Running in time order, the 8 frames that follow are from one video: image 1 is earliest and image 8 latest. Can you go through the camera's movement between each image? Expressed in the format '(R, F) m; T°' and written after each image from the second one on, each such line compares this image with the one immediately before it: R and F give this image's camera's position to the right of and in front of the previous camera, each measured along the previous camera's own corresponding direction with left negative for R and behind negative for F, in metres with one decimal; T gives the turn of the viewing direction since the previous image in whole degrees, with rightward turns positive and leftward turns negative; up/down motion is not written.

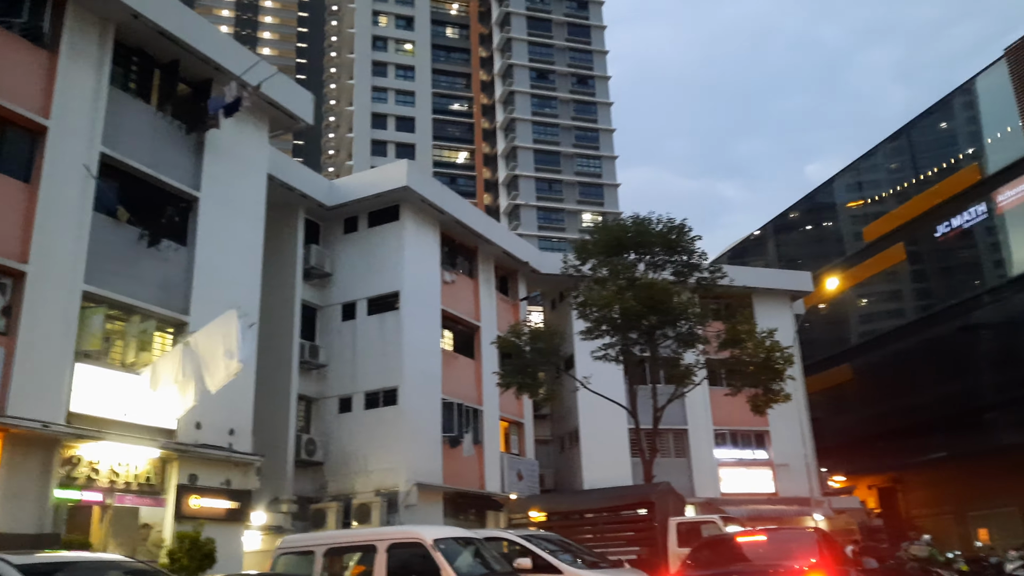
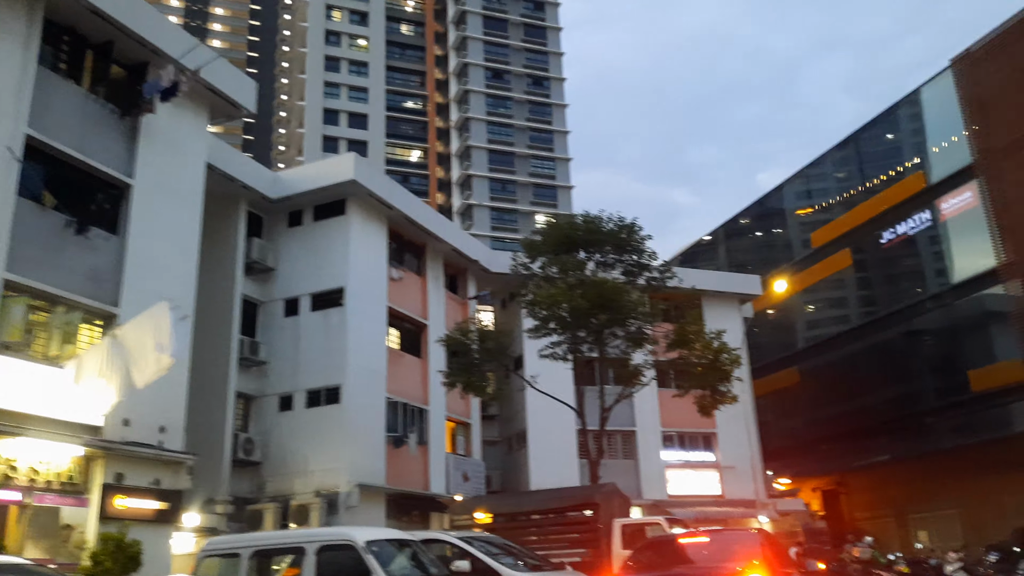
(+0.1, +0.3) m; +3°
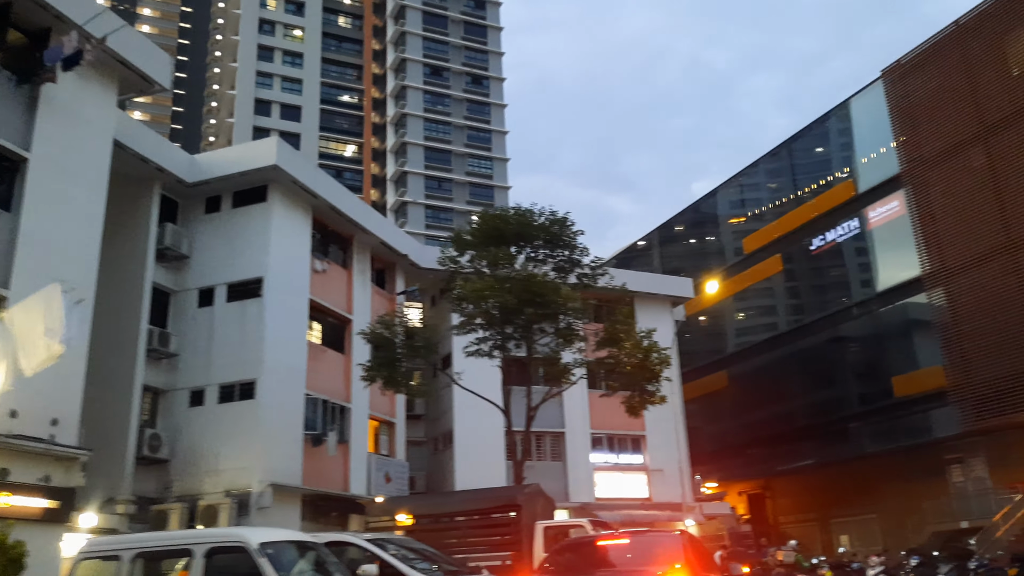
(+0.2, +0.6) m; +4°
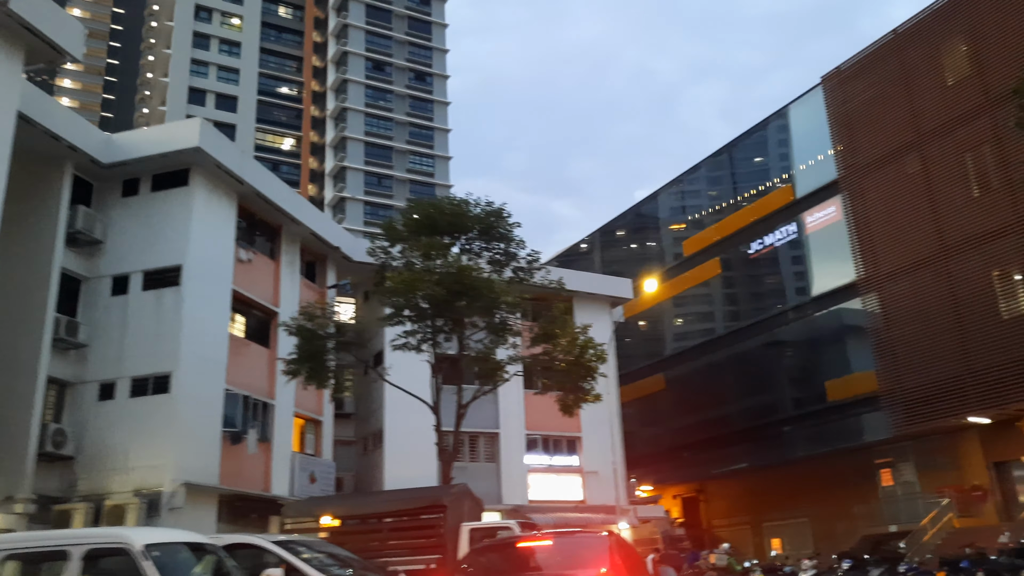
(+0.2, +0.6) m; +4°
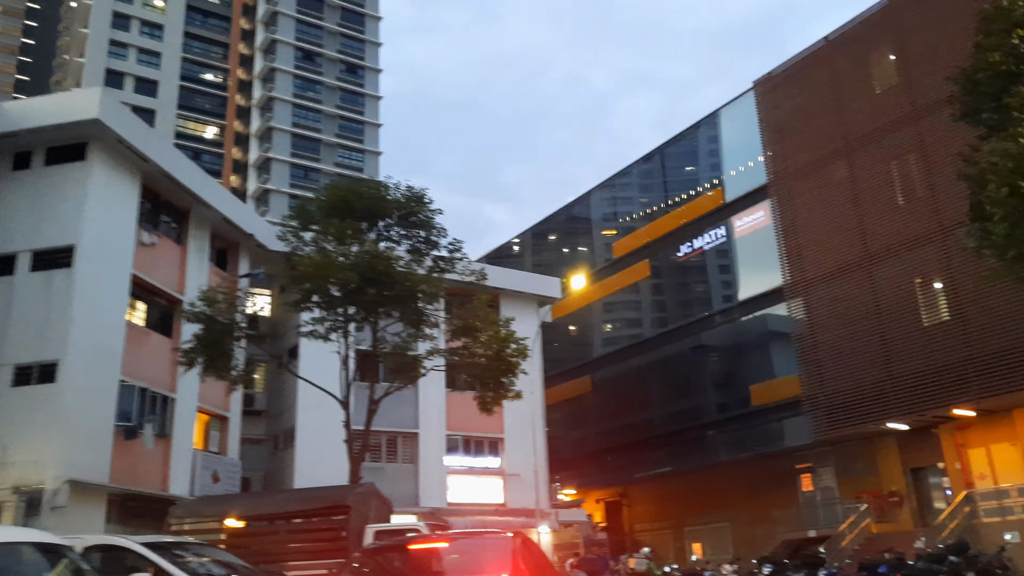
(+0.2, +0.8) m; +4°
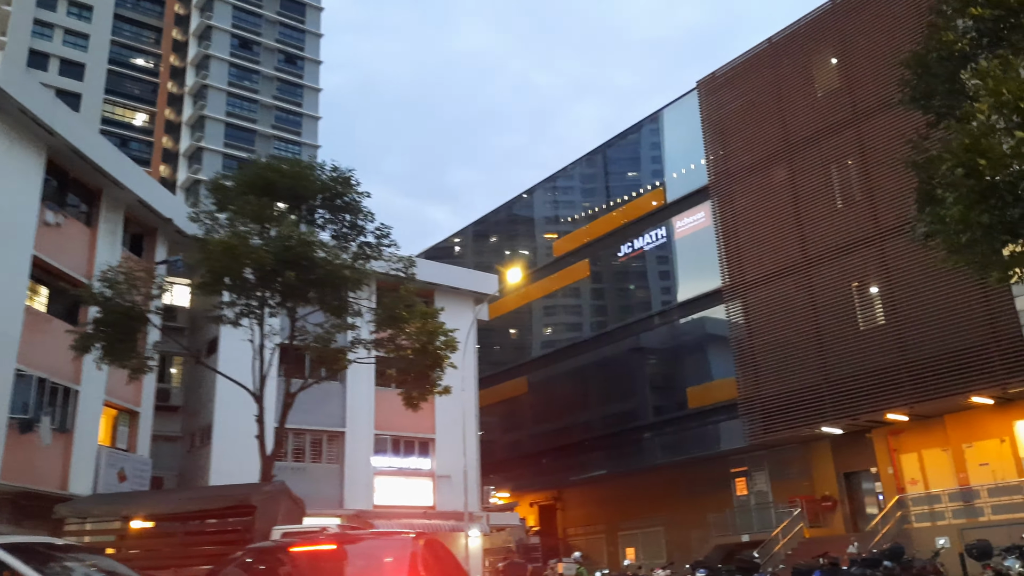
(+0.2, +0.8) m; +4°
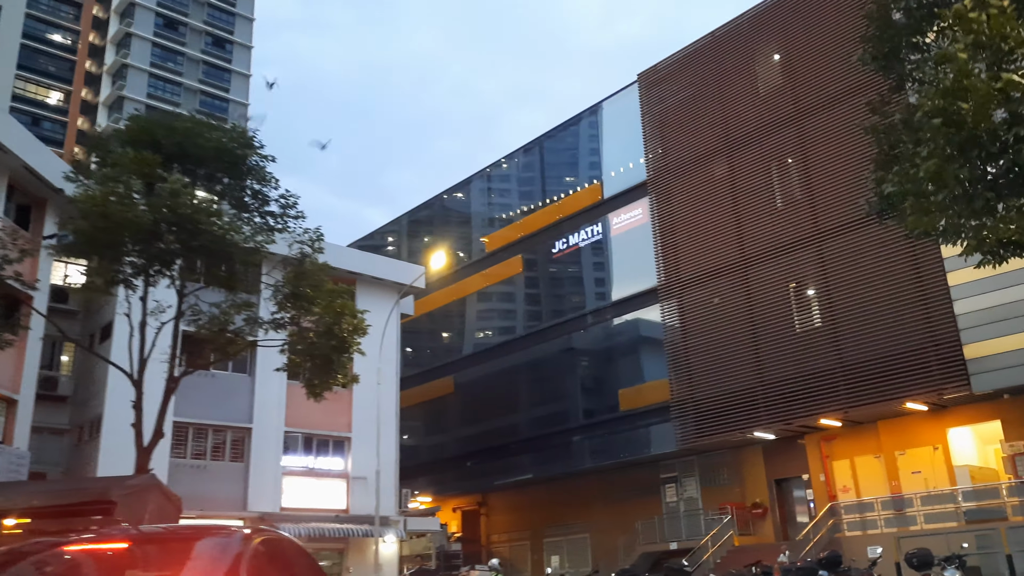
(+0.3, +1.3) m; +4°
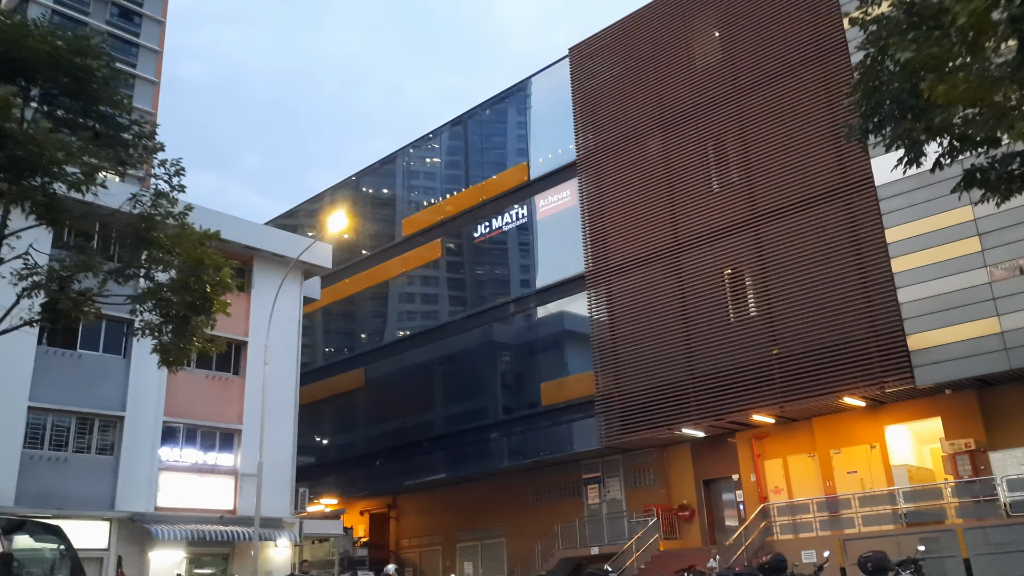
(+0.3, +2.0) m; +5°
